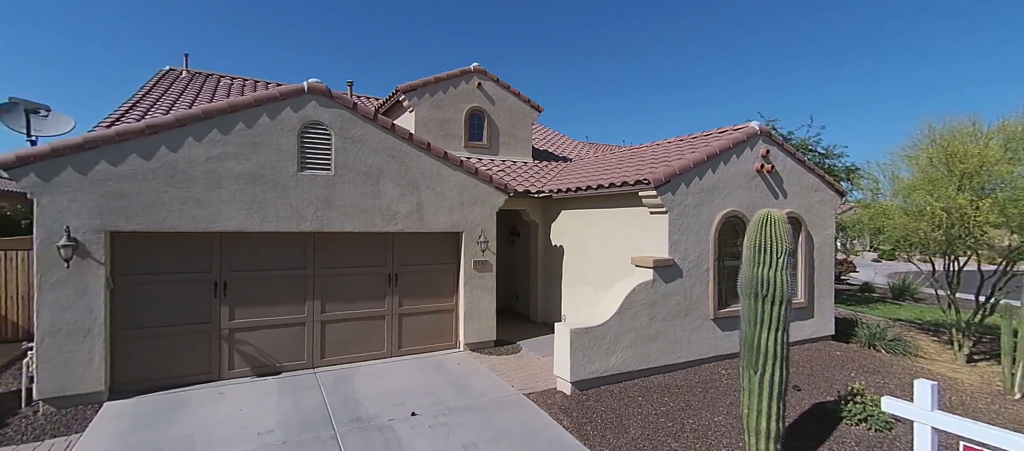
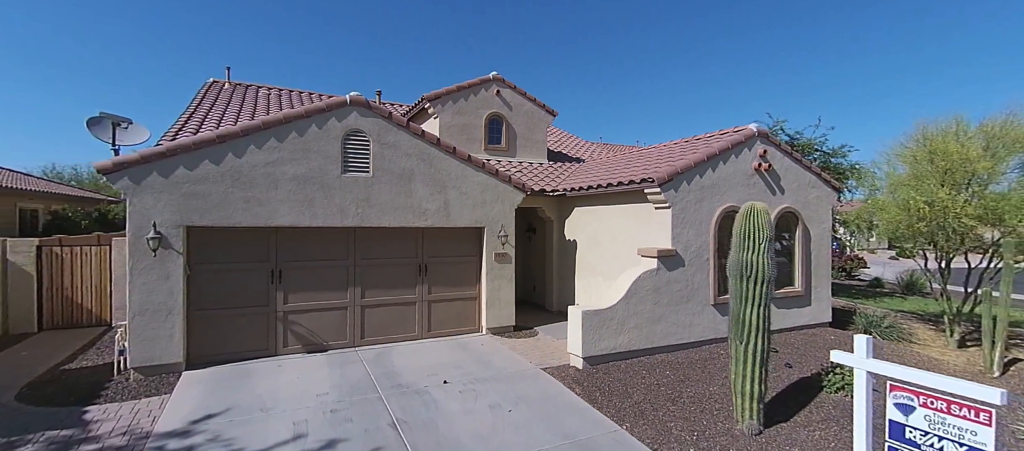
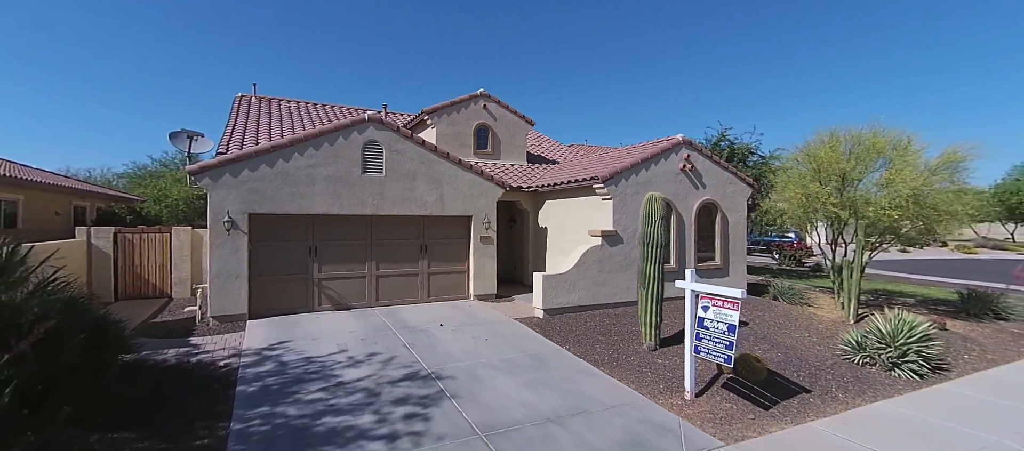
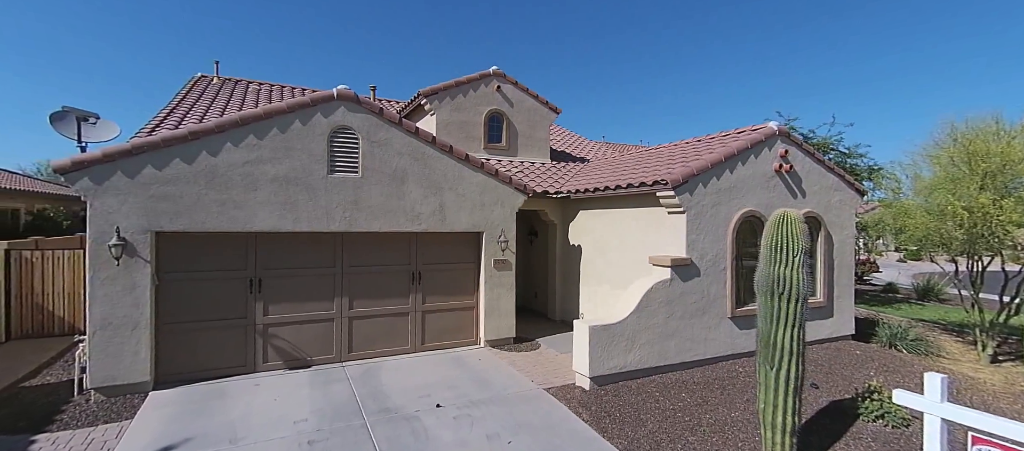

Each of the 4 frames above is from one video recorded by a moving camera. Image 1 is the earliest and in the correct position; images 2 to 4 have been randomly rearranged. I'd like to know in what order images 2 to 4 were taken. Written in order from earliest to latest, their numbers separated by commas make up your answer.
4, 2, 3
